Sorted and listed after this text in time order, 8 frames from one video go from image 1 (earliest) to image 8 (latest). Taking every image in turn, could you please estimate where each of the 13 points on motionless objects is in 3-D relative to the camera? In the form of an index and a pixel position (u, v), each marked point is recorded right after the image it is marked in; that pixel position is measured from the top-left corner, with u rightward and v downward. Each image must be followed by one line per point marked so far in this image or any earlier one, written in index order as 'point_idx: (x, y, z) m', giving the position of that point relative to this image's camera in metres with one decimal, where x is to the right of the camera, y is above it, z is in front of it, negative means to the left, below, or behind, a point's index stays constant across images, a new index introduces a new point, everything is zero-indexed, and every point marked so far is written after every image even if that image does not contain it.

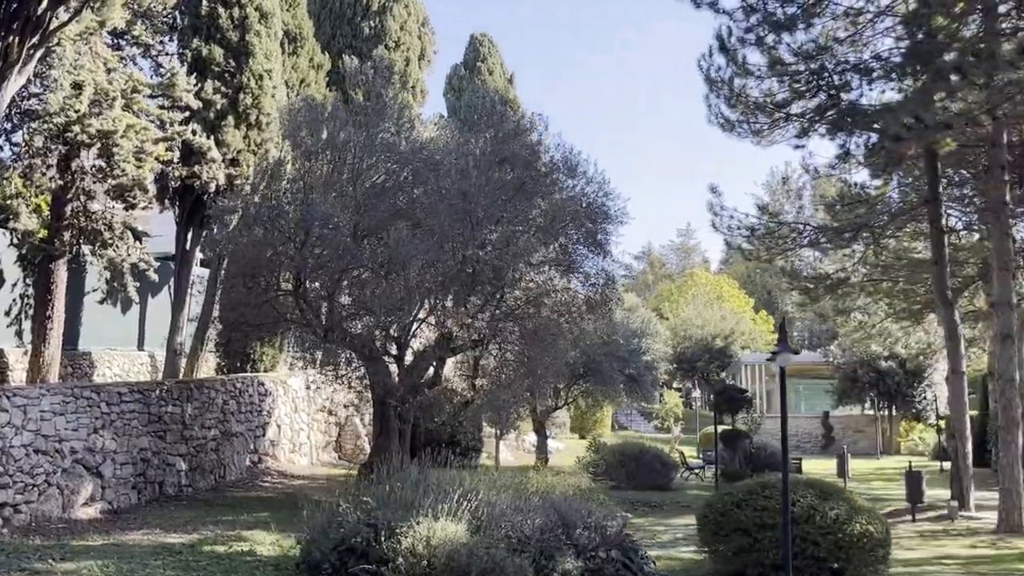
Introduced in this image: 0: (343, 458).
0: (-2.5, -2.6, +16.6) m
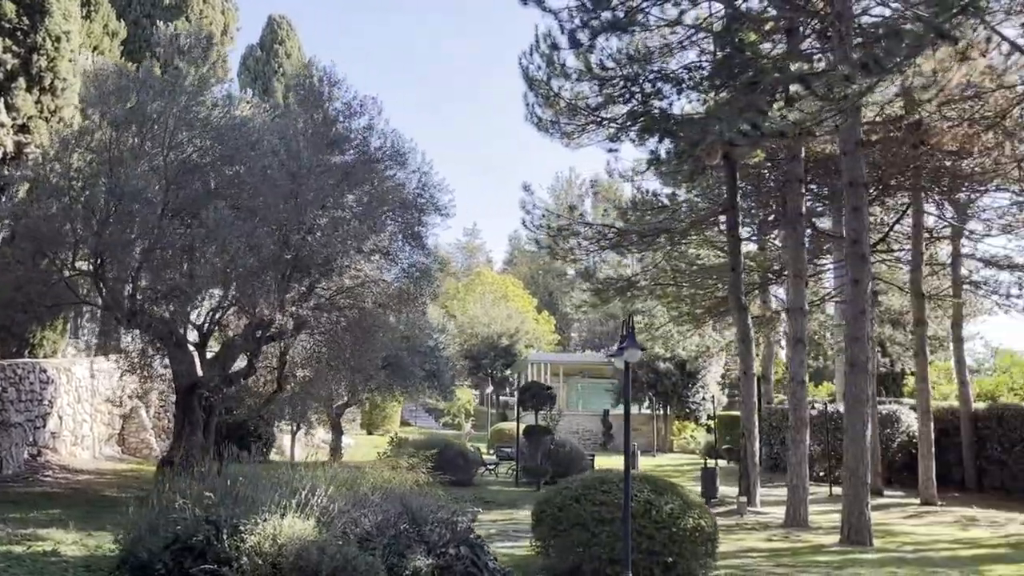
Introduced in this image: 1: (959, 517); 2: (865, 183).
0: (-5.5, -2.3, +15.6) m
1: (+5.7, -2.9, +13.9) m
2: (+3.4, +1.0, +10.7) m
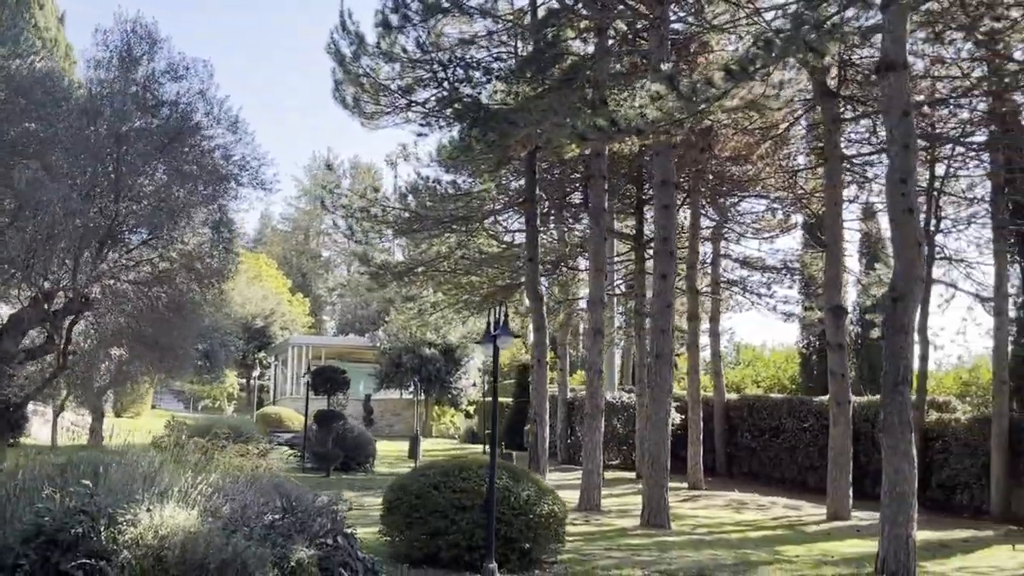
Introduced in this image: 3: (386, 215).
0: (-8.2, -1.8, +14.0) m
1: (+2.9, -2.9, +14.9) m
2: (+1.7, +1.1, +11.2) m
3: (-2.0, +1.1, +16.7) m
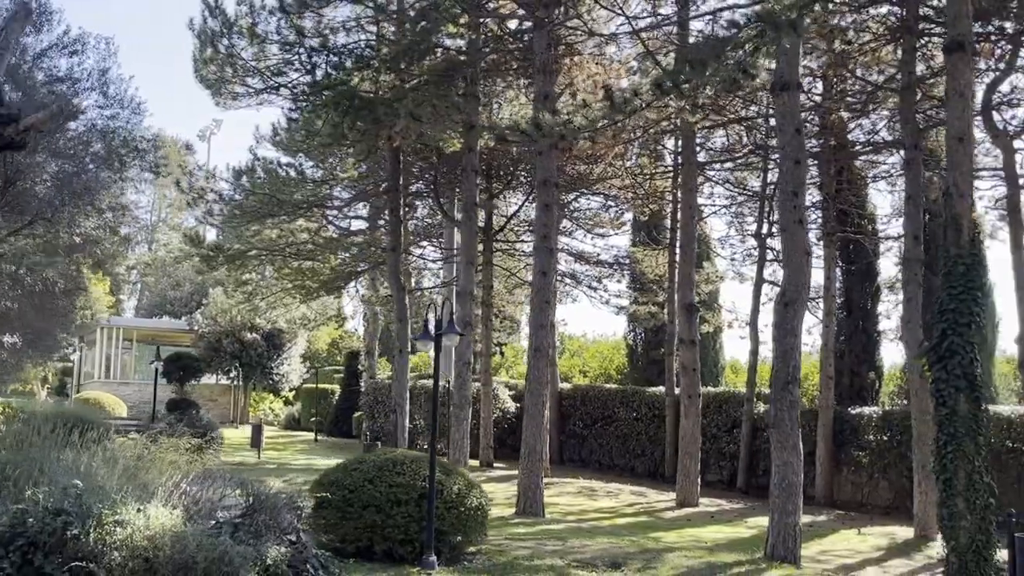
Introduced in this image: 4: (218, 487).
0: (-9.9, -1.5, +12.5) m
1: (+0.9, -2.8, +15.5) m
2: (+0.5, +1.1, +11.5) m
3: (-4.2, +1.3, +16.3) m
4: (-1.5, -1.0, +5.7) m
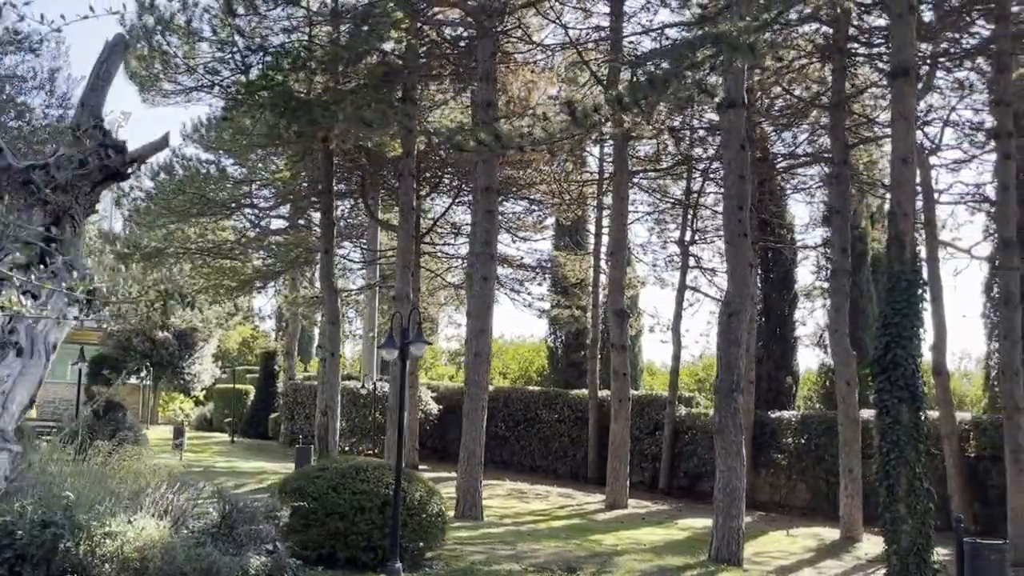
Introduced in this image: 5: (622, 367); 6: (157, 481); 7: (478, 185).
0: (-10.6, -1.4, +11.7) m
1: (-0.1, -2.9, +15.6) m
2: (-0.1, +1.0, +11.6) m
3: (-5.2, +1.3, +16.0) m
4: (-1.7, -1.1, +5.7) m
5: (+1.4, -1.0, +14.0) m
6: (-2.2, -1.1, +6.7) m
7: (-0.4, +1.1, +11.7) m
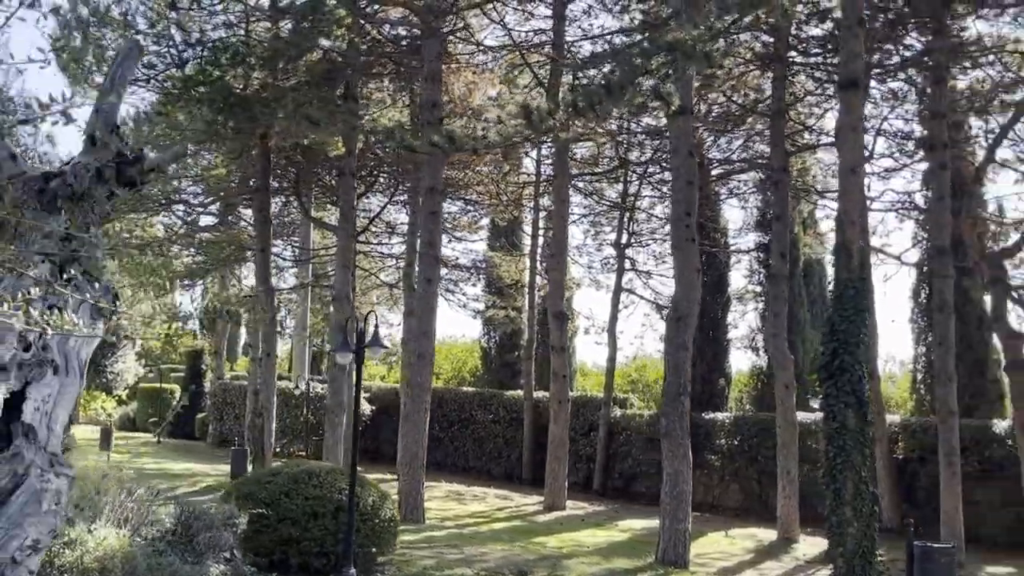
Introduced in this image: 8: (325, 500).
0: (-11.1, -1.3, +11.0) m
1: (-0.9, -2.9, +15.6) m
2: (-0.7, +1.0, +11.6) m
3: (-6.0, +1.4, +15.6) m
4: (-1.9, -1.1, +5.6) m
5: (+0.6, -1.0, +14.0) m
6: (-2.4, -1.1, +6.5) m
7: (-0.9, +1.1, +11.7) m
8: (-1.1, -1.3, +6.7) m
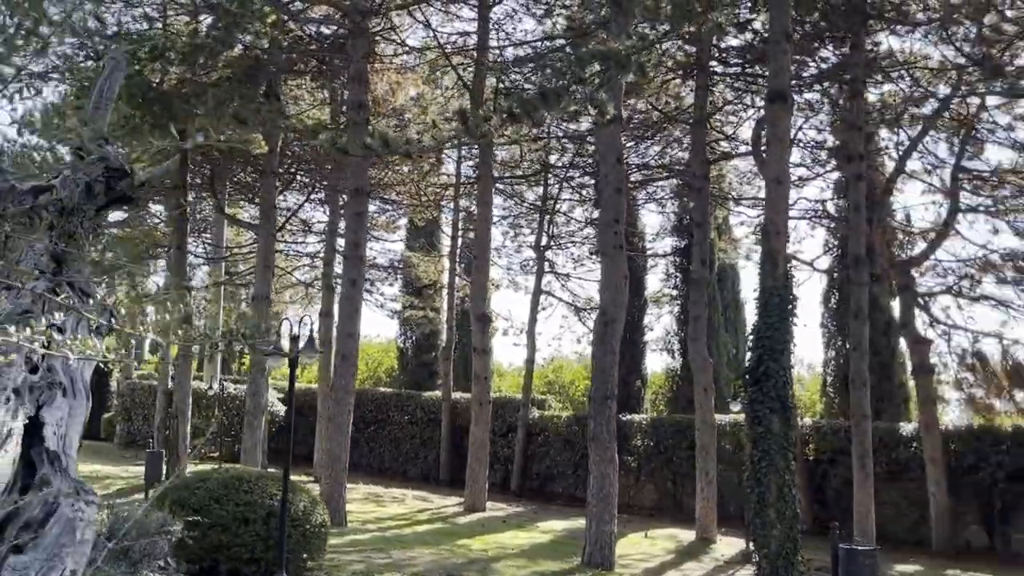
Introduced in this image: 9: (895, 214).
0: (-11.9, -1.3, +10.1) m
1: (-2.1, -2.9, +15.5) m
2: (-1.5, +1.0, +11.5) m
3: (-7.1, +1.4, +15.1) m
4: (-2.2, -1.1, +5.4) m
5: (-0.4, -1.1, +14.1) m
6: (-2.8, -1.1, +6.4) m
7: (-1.7, +1.1, +11.6) m
8: (-1.6, -1.3, +6.7) m
9: (+4.8, +0.9, +13.9) m
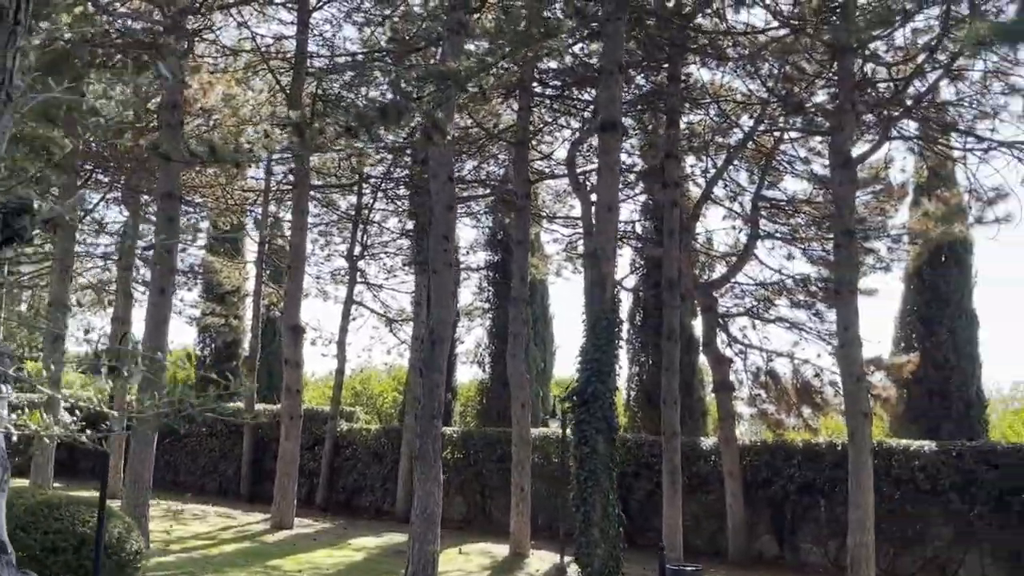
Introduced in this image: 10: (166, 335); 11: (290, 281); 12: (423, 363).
0: (-13.3, -1.1, +7.7) m
1: (-4.7, -3.0, +14.8) m
2: (-3.3, +0.9, +11.1) m
3: (-9.5, +1.4, +13.6) m
4: (-2.9, -1.1, +4.9) m
5: (-2.7, -1.2, +13.7) m
6: (-3.7, -1.1, +5.7) m
7: (-3.5, +1.0, +11.1) m
8: (-2.5, -1.4, +6.2) m
9: (+2.5, +0.7, +14.5) m
10: (-3.4, -0.4, +10.9) m
11: (-2.8, +0.1, +14.0) m
12: (-0.7, -0.6, +8.8) m
